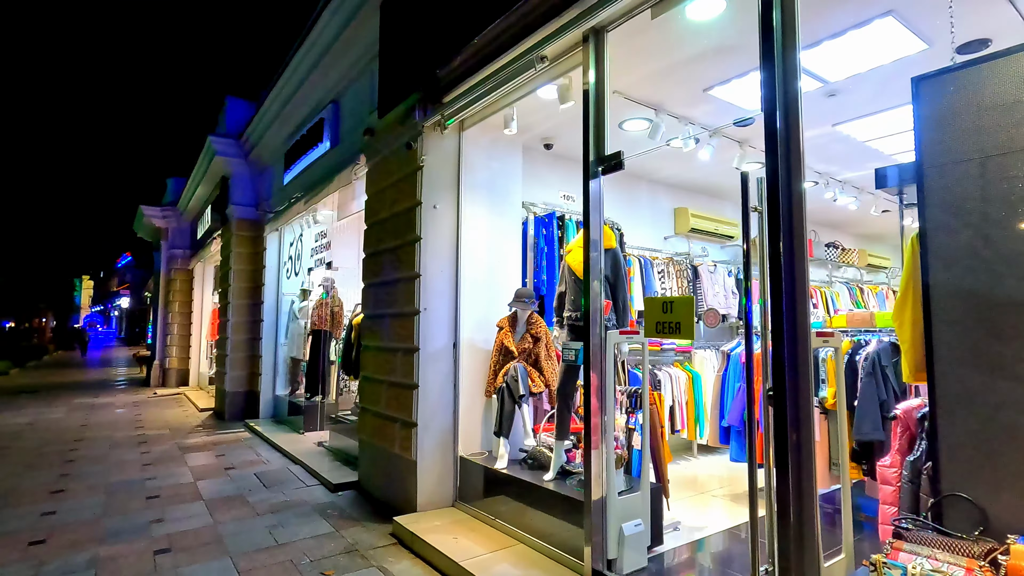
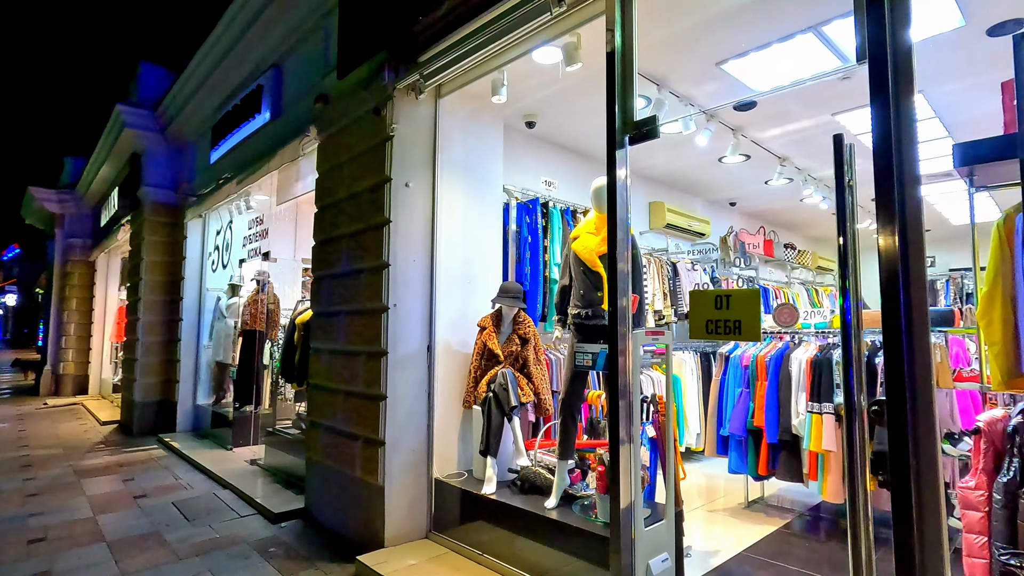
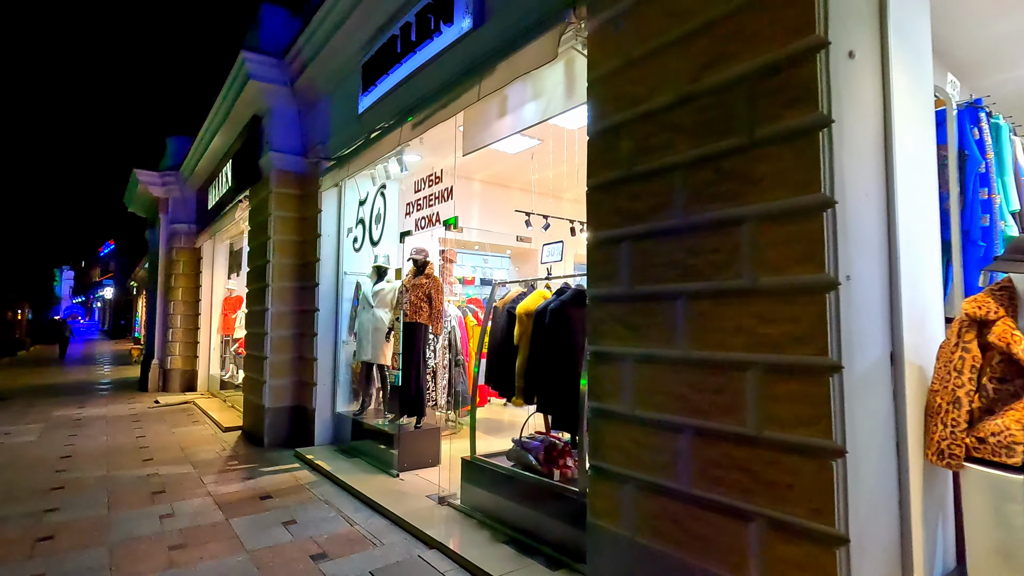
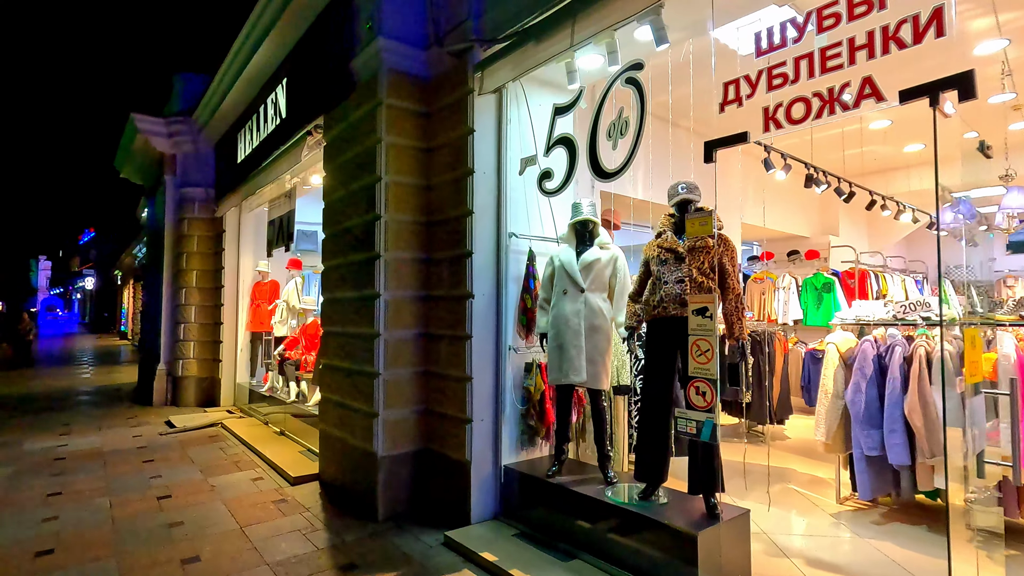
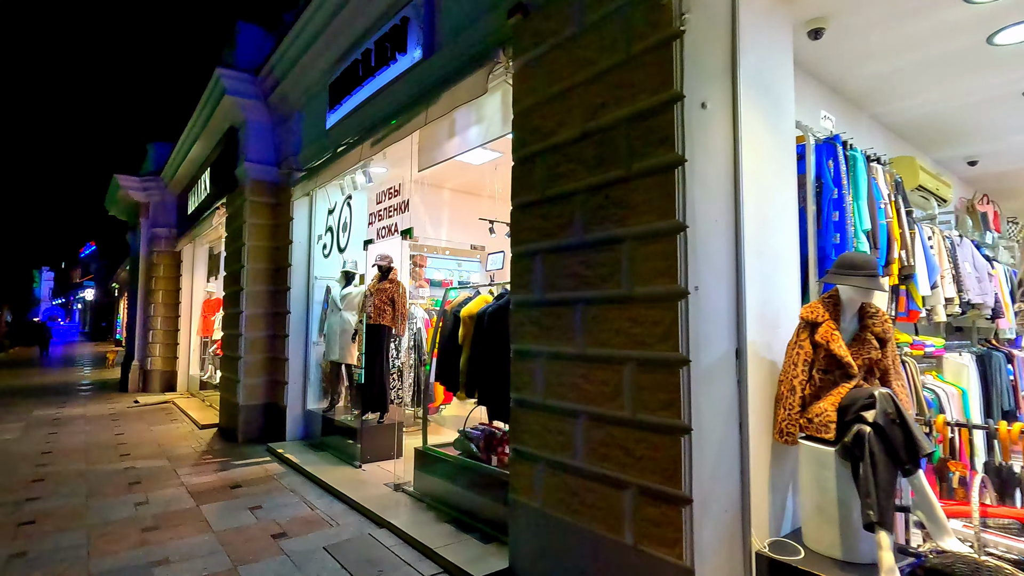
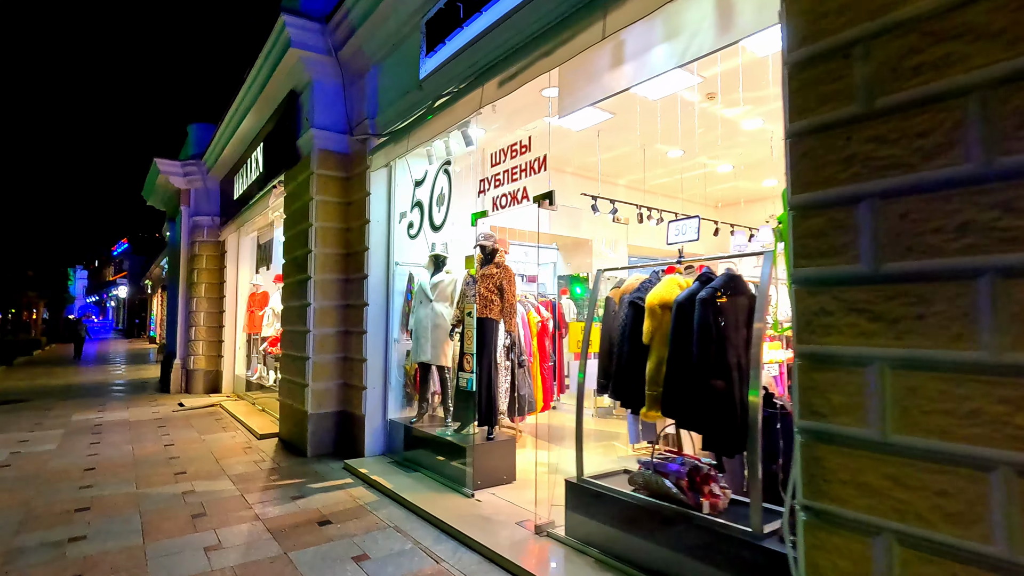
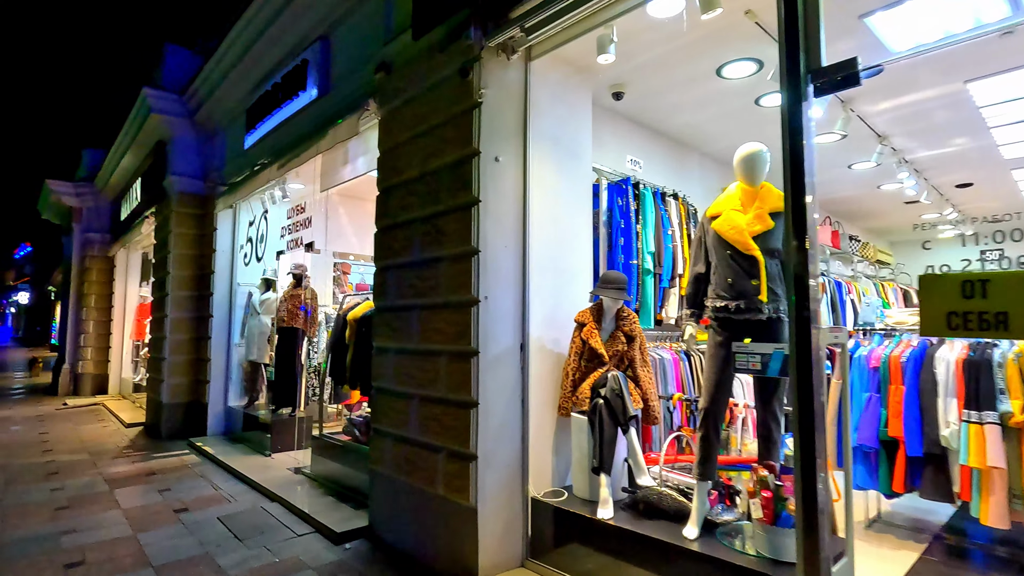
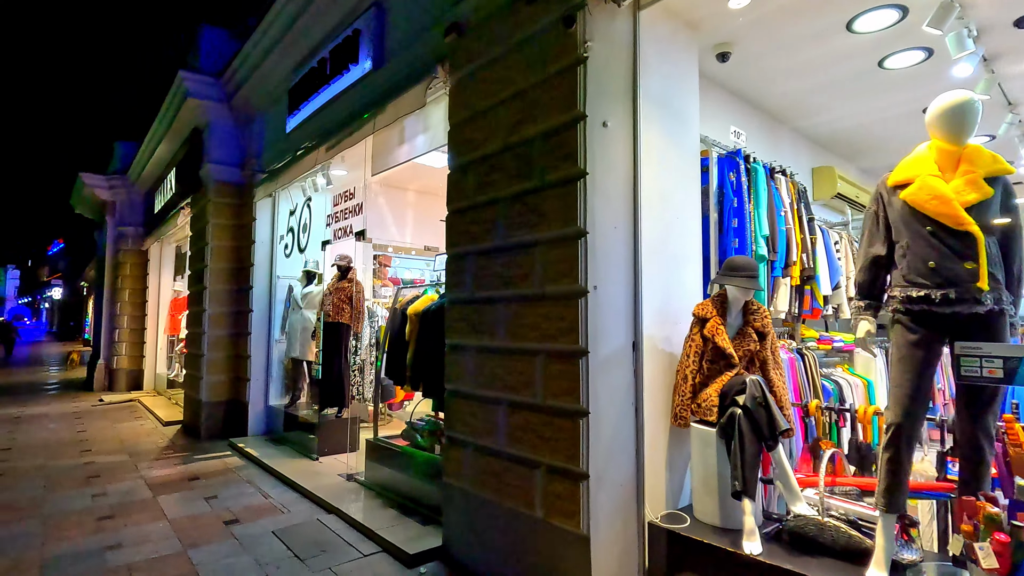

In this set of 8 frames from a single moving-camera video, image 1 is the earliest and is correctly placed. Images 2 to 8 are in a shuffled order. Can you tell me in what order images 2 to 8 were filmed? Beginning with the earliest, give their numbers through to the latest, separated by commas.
2, 7, 8, 5, 3, 6, 4
